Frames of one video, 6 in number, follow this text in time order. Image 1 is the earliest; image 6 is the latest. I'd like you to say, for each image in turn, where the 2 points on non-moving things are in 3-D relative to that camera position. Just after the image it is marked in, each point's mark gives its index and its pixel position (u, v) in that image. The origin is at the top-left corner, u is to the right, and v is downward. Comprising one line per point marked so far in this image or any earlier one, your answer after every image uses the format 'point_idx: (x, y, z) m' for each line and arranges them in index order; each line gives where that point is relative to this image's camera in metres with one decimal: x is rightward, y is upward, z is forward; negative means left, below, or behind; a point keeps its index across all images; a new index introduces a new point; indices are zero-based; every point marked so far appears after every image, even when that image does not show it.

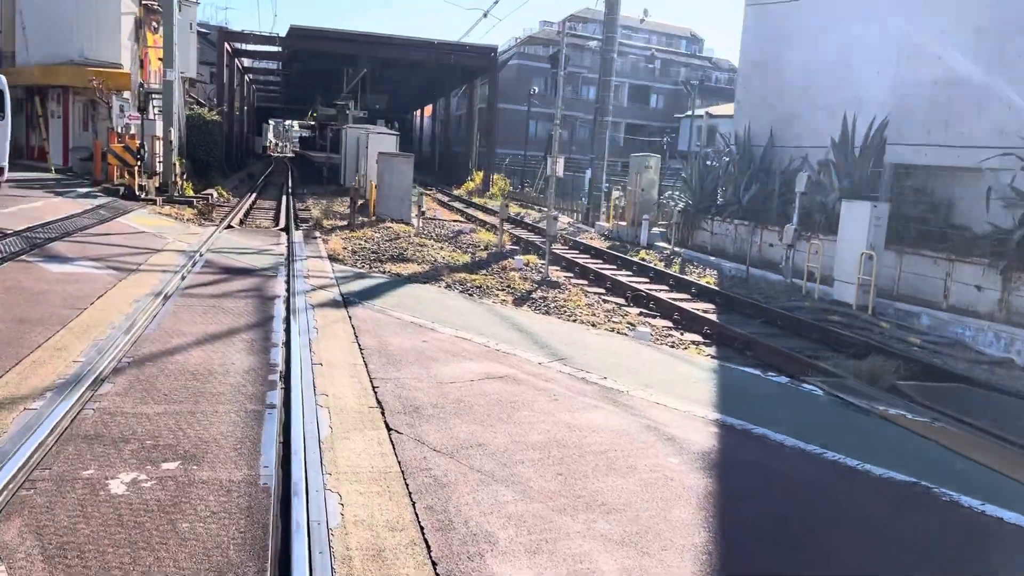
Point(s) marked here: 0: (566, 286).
0: (+0.9, 0.0, +12.9) m
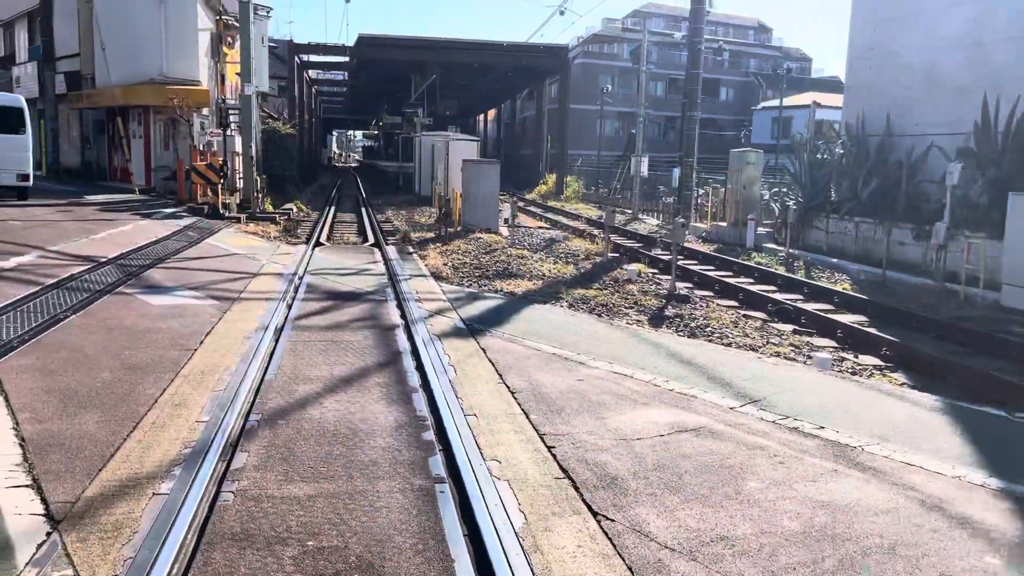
0: (+2.6, -0.2, +11.7) m
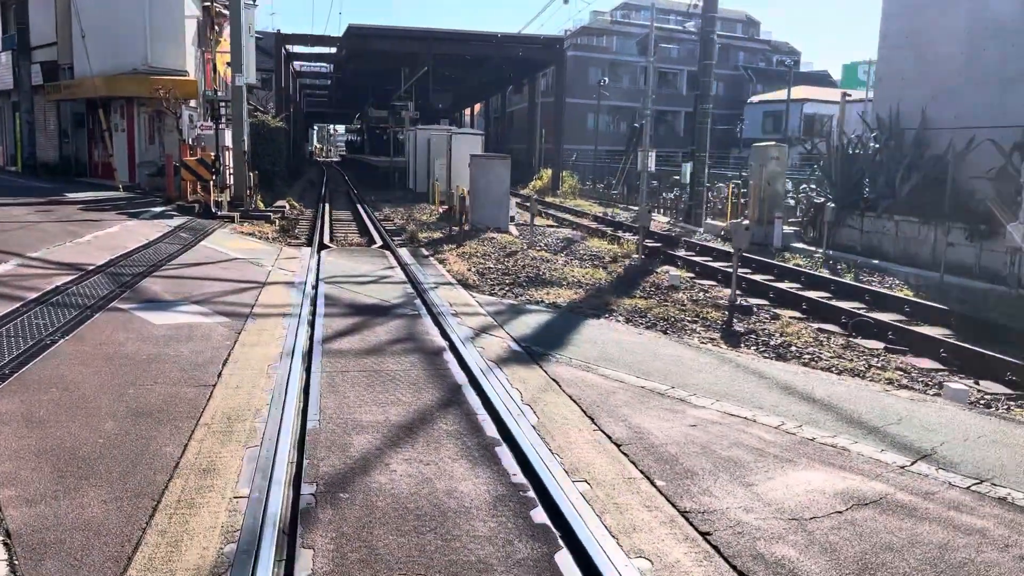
0: (+3.1, -0.3, +10.5) m
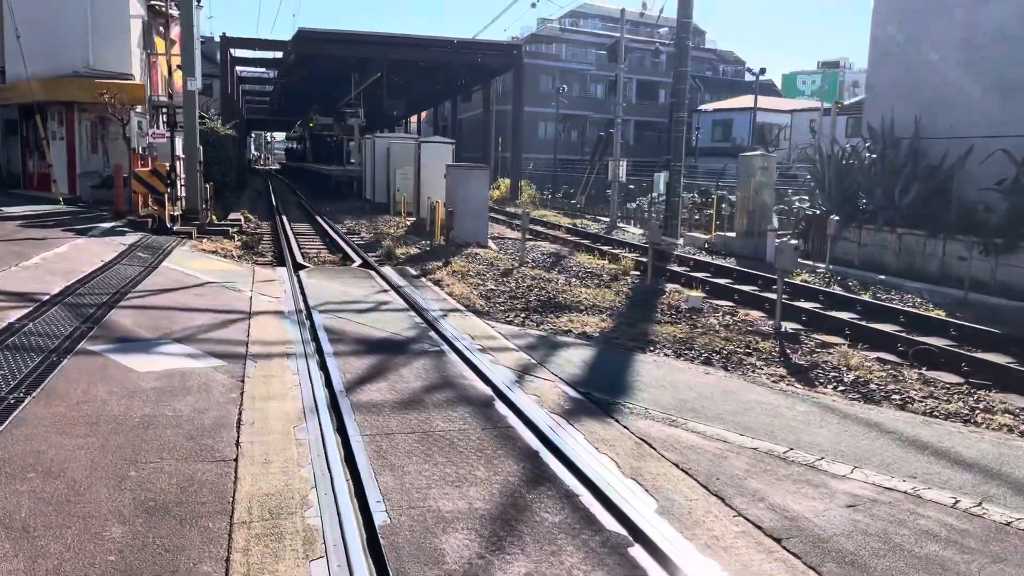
0: (+3.4, -0.6, +9.7) m
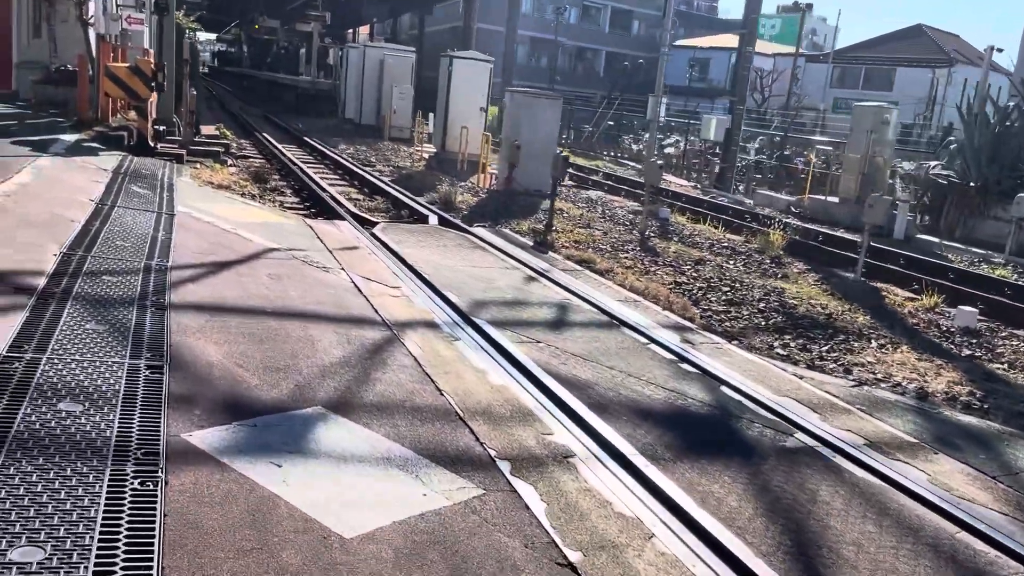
0: (+5.6, -0.9, +6.4) m
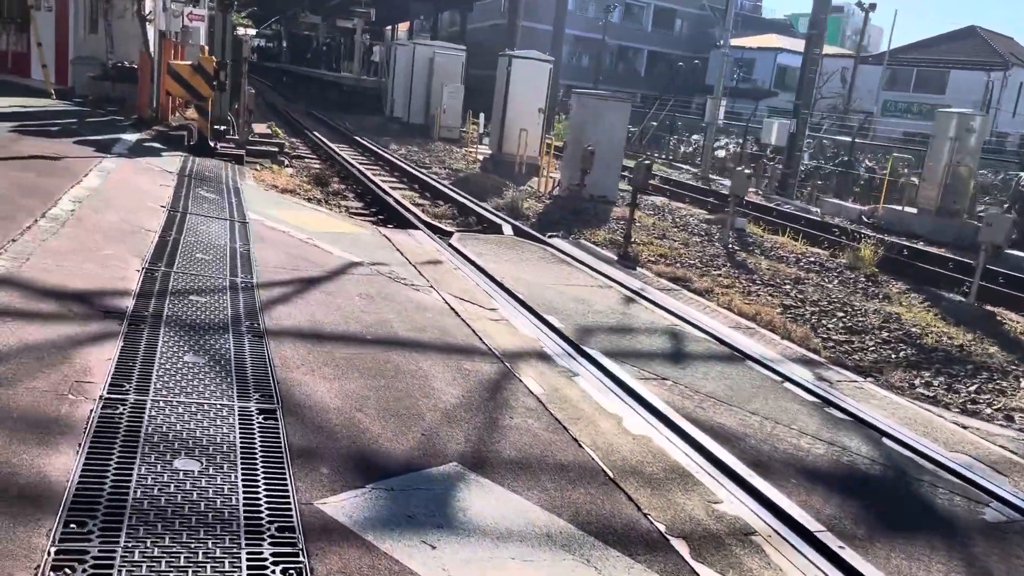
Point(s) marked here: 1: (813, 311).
0: (+6.4, -1.2, +5.6) m
1: (+2.9, -0.2, +8.0) m
